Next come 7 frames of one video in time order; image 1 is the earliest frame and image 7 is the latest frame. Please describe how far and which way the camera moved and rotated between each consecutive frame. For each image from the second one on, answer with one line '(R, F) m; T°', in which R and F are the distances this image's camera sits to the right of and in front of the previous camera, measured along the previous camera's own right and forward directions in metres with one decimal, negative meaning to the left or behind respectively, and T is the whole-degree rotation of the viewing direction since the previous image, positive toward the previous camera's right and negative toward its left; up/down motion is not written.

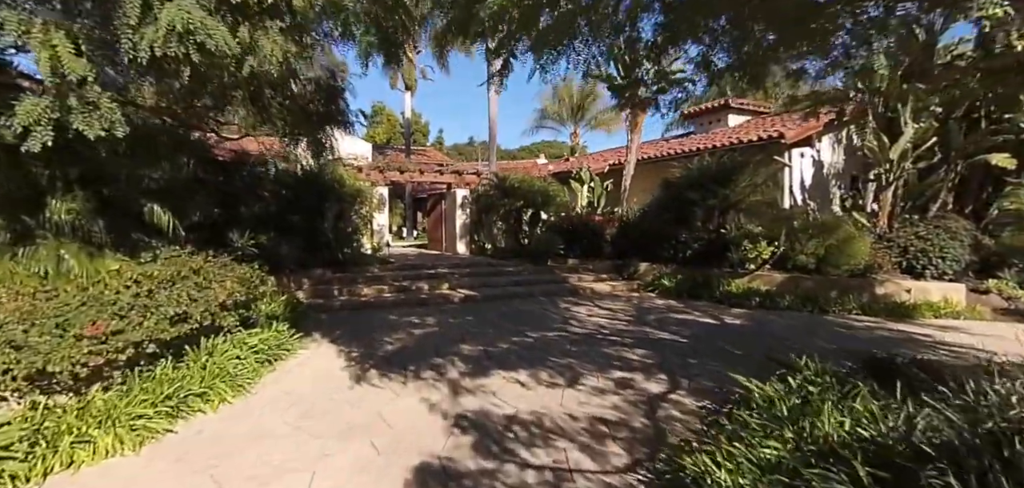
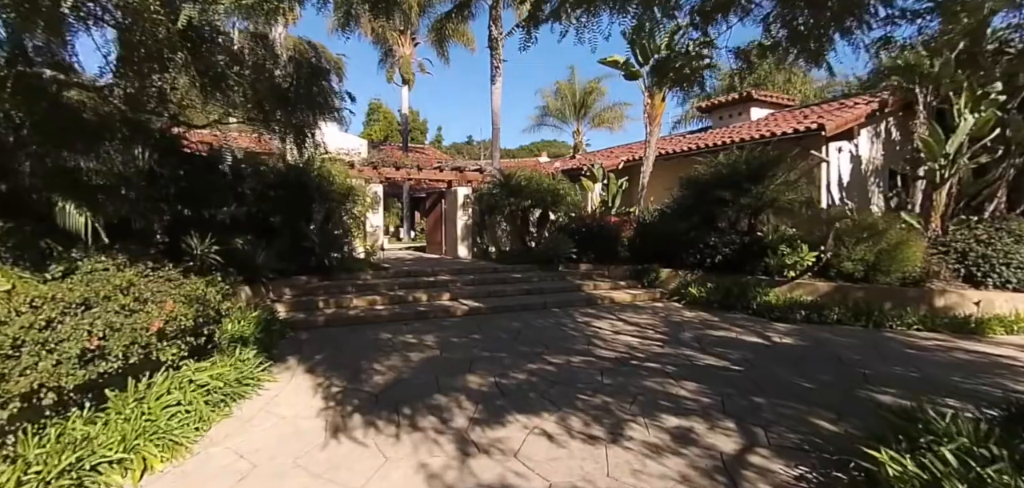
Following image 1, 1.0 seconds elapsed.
(-0.2, +1.2) m; 0°
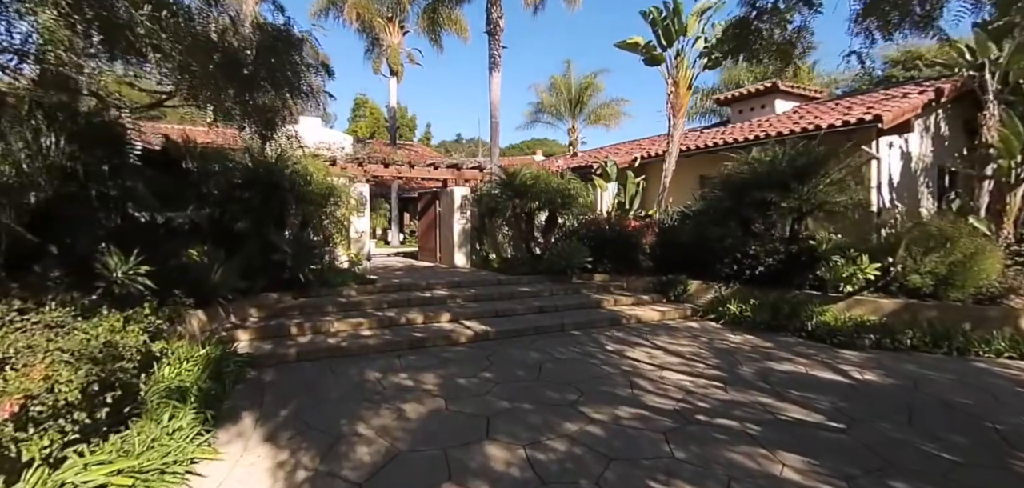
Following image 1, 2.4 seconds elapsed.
(-0.3, +1.4) m; +1°
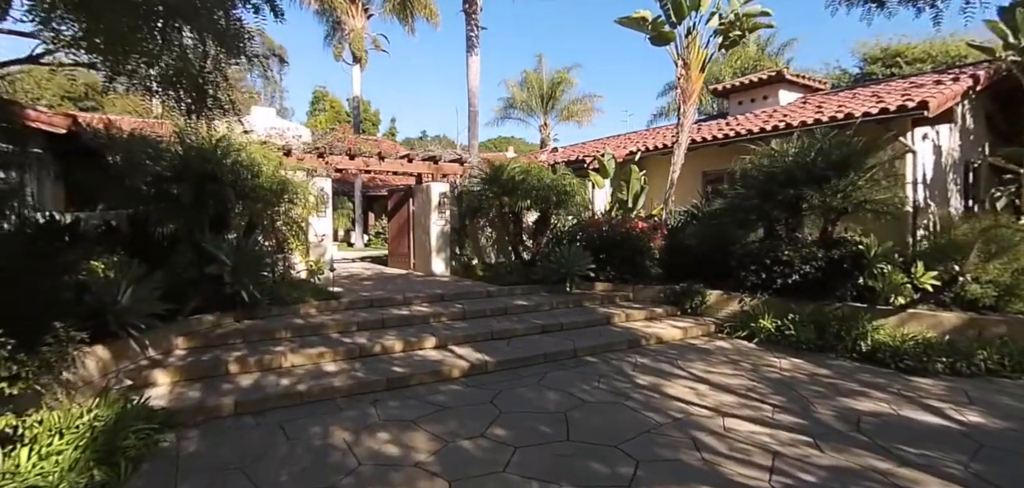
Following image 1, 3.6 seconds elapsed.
(-0.4, +1.4) m; +4°
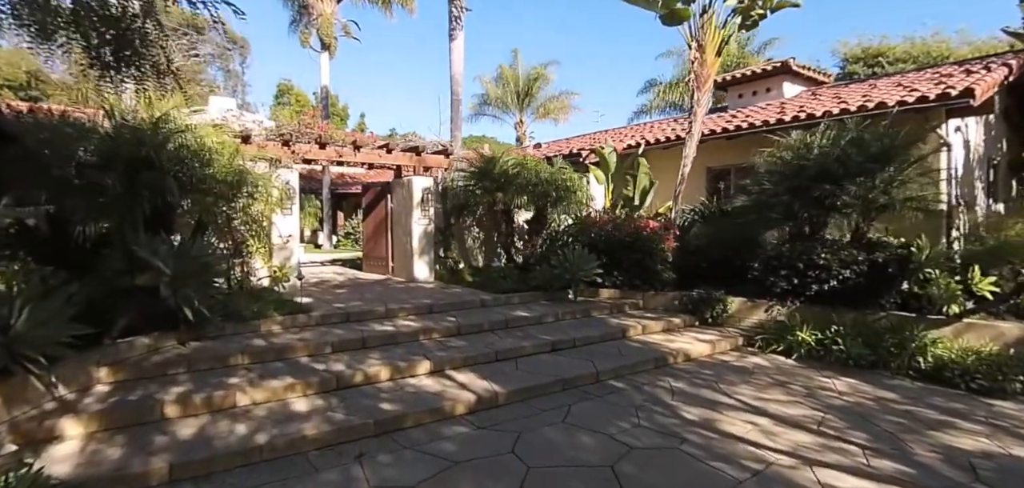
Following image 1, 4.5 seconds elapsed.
(-0.4, +1.0) m; +3°
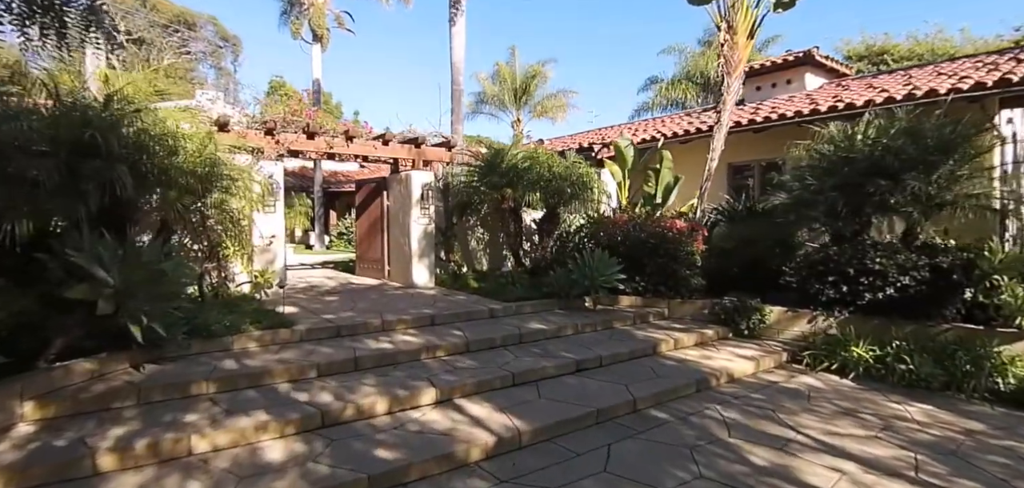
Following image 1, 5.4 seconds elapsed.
(-0.2, +0.8) m; +1°
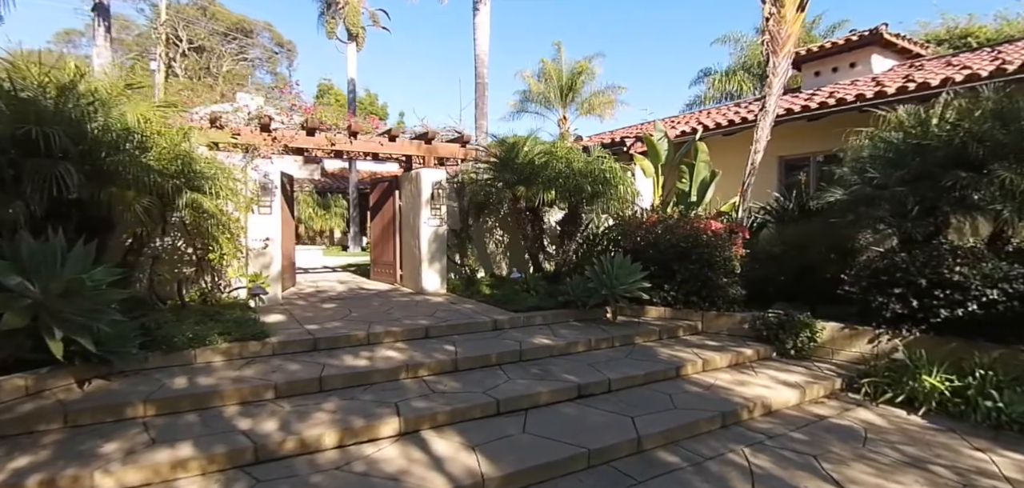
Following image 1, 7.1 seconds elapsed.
(+0.5, +0.7) m; -6°
